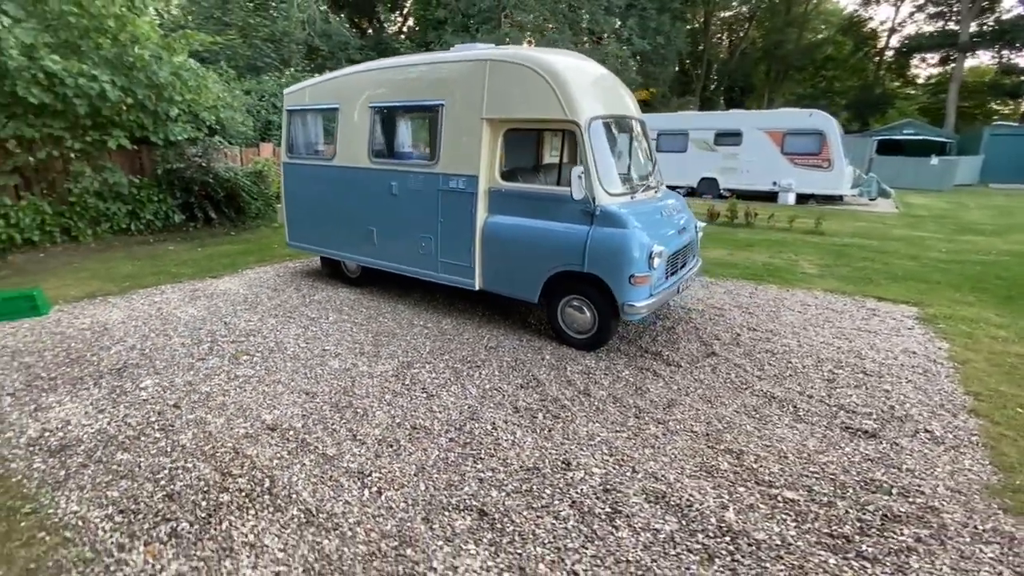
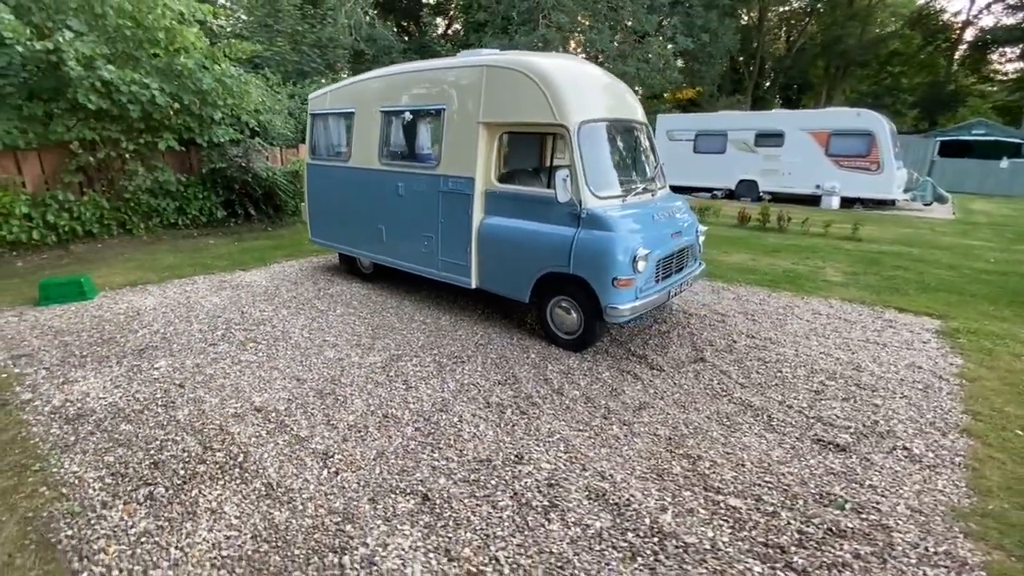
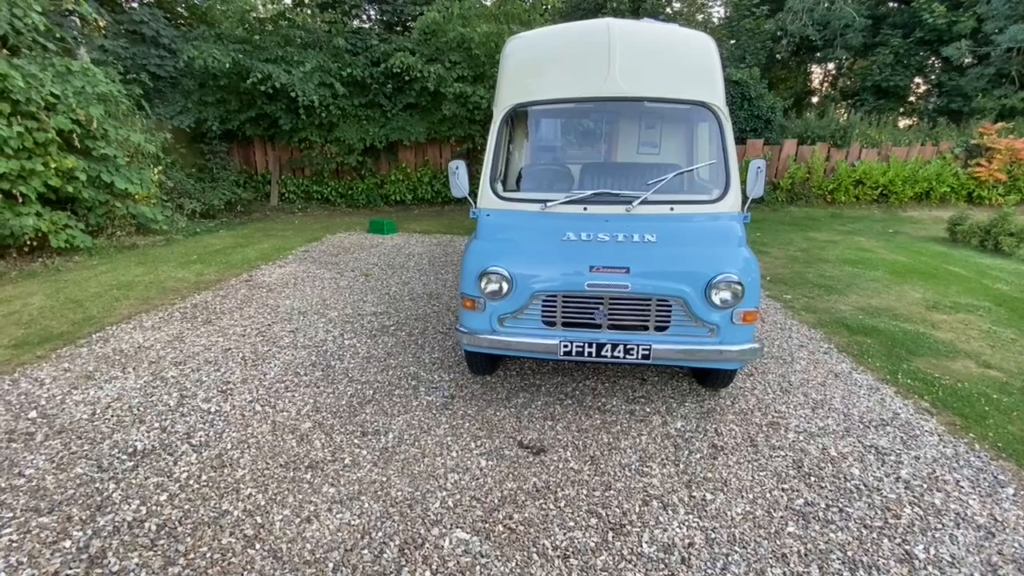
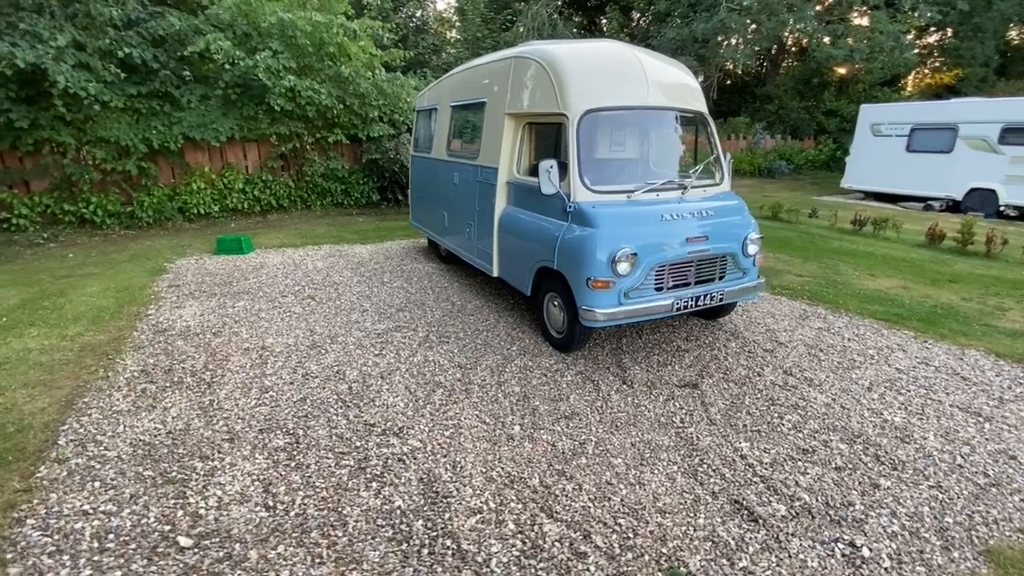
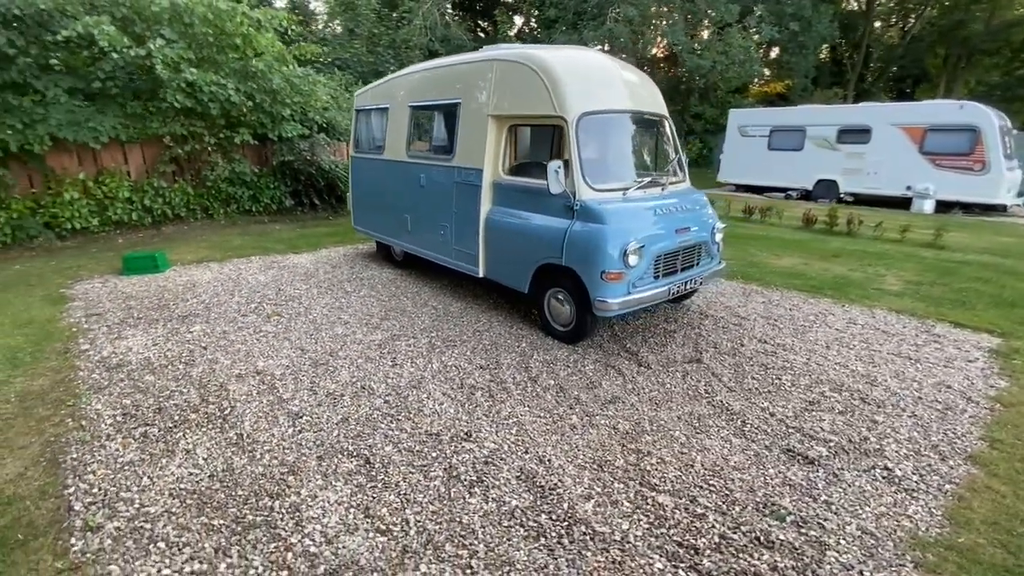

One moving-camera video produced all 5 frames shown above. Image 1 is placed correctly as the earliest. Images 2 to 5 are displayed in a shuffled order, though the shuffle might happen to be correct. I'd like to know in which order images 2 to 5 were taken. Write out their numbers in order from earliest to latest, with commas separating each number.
2, 5, 4, 3
